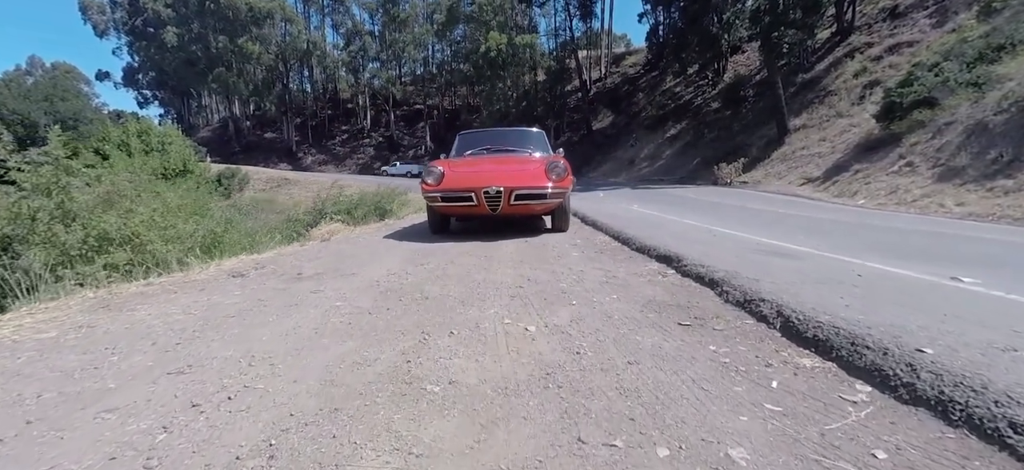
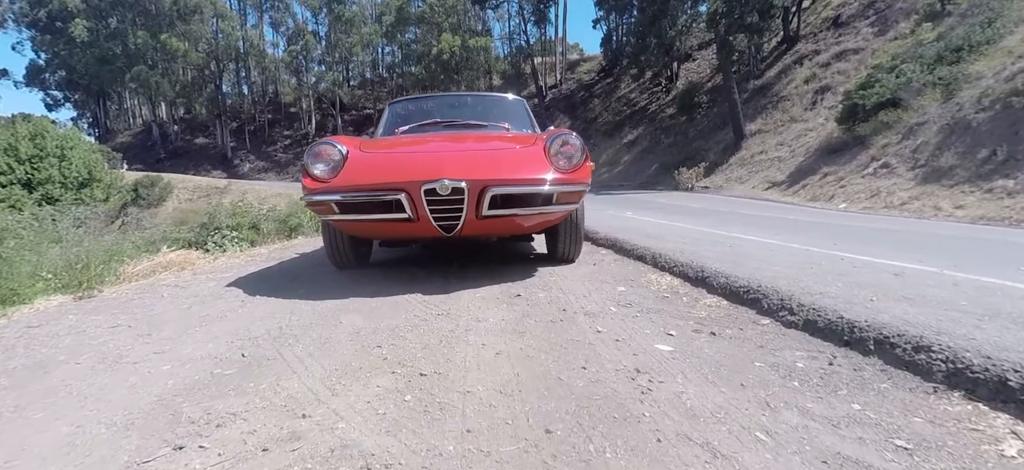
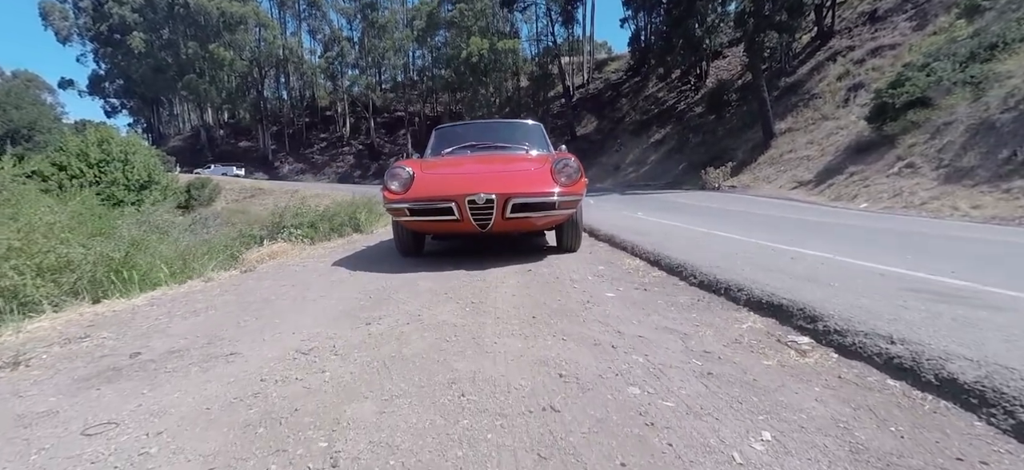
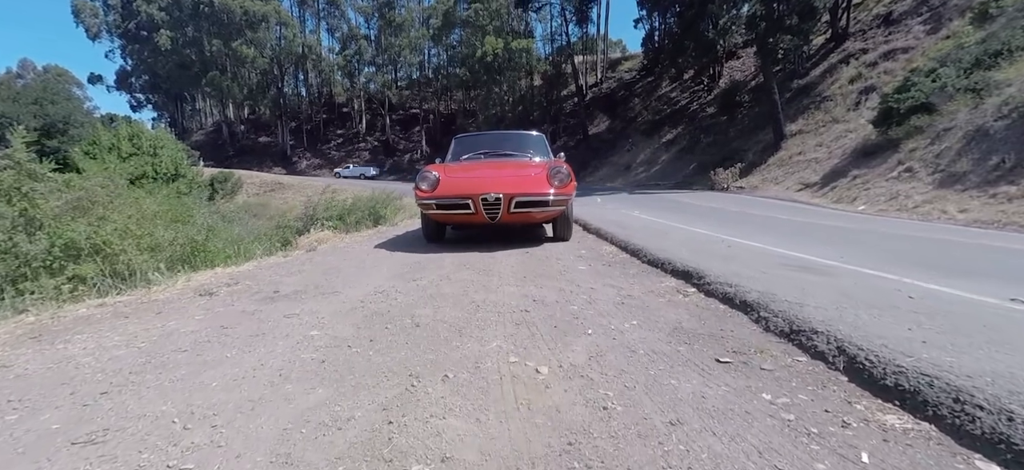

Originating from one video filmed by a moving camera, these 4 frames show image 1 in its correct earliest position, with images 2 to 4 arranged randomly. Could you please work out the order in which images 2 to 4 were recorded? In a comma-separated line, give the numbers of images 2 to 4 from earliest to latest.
4, 3, 2
